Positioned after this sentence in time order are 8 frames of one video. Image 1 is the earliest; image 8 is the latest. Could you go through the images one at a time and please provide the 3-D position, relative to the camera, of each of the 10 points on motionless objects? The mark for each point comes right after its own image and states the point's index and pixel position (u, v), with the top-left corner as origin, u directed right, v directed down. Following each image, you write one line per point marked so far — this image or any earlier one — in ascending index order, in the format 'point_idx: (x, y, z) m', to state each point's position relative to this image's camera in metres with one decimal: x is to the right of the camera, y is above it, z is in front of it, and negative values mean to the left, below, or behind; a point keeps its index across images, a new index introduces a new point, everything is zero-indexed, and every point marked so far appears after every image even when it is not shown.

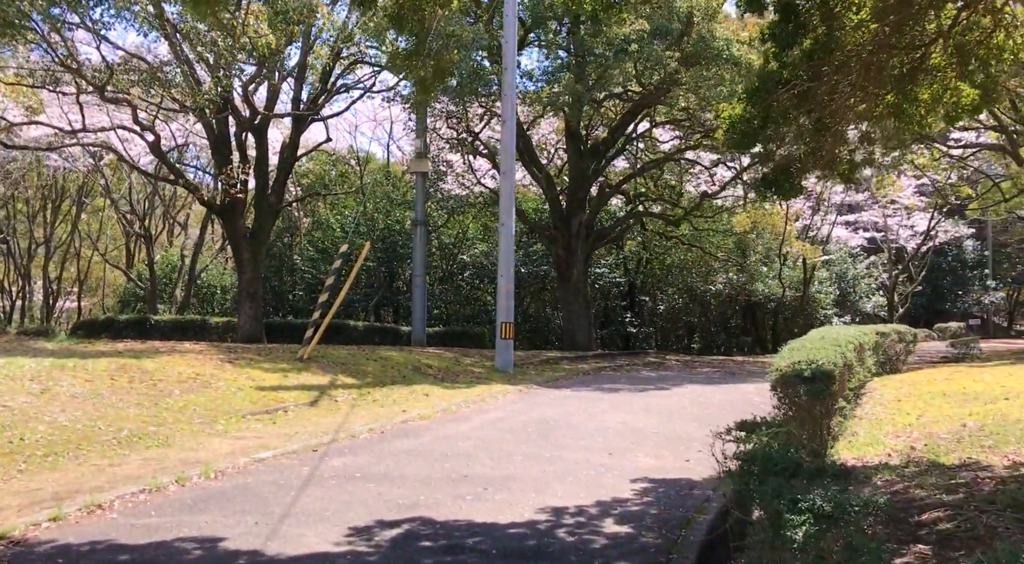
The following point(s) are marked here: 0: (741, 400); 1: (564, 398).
0: (+3.3, -1.7, +13.4) m
1: (+0.7, -1.6, +12.9) m
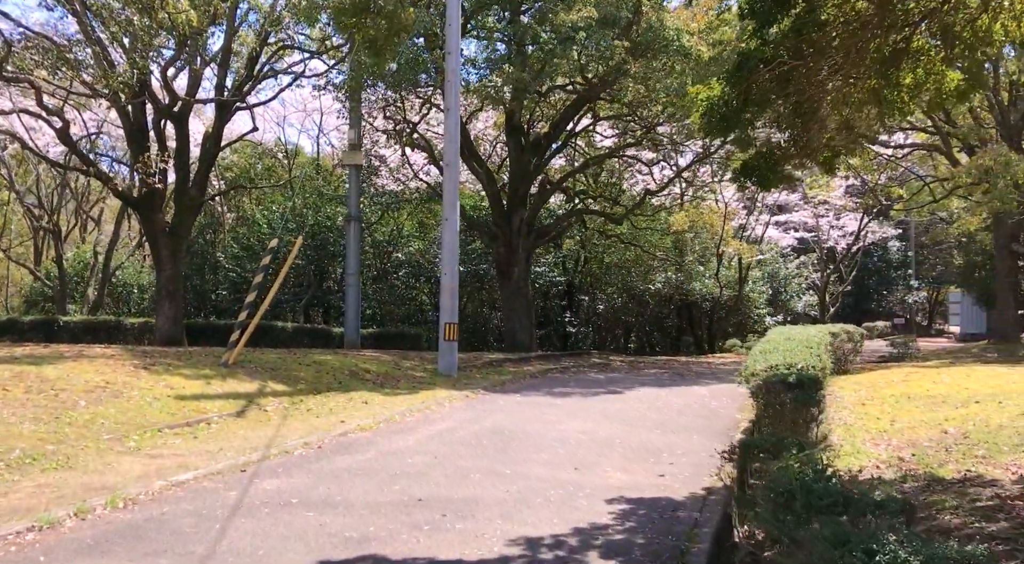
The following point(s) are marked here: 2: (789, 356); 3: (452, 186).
0: (+2.5, -1.7, +12.8) m
1: (0.0, -1.6, +12.1) m
2: (+2.7, -0.7, +9.0) m
3: (-1.0, +1.6, +15.1) m
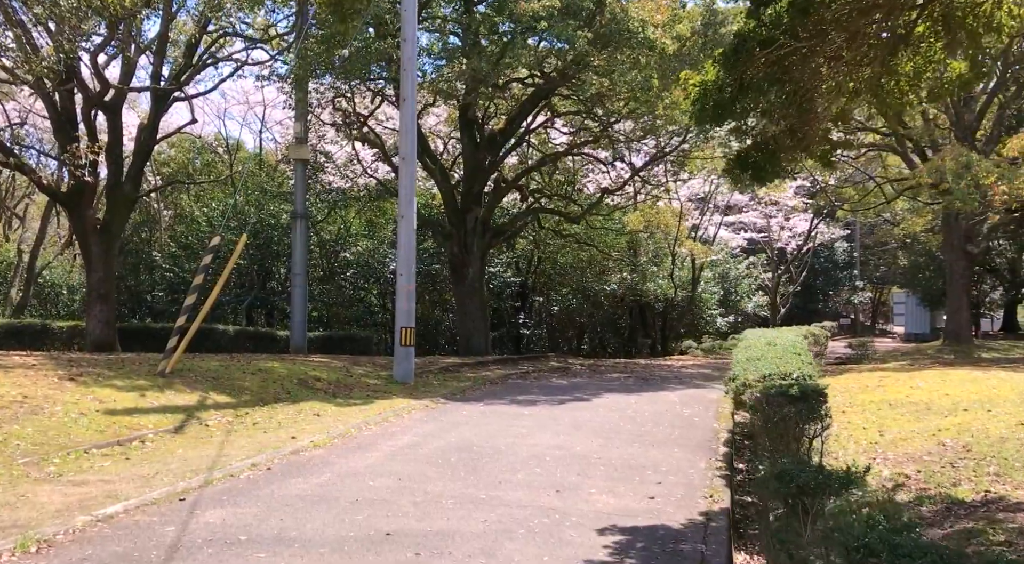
0: (+2.0, -1.7, +12.1) m
1: (-0.4, -1.6, +11.3) m
2: (+2.4, -0.7, +8.3) m
3: (-1.6, +1.5, +14.2) m
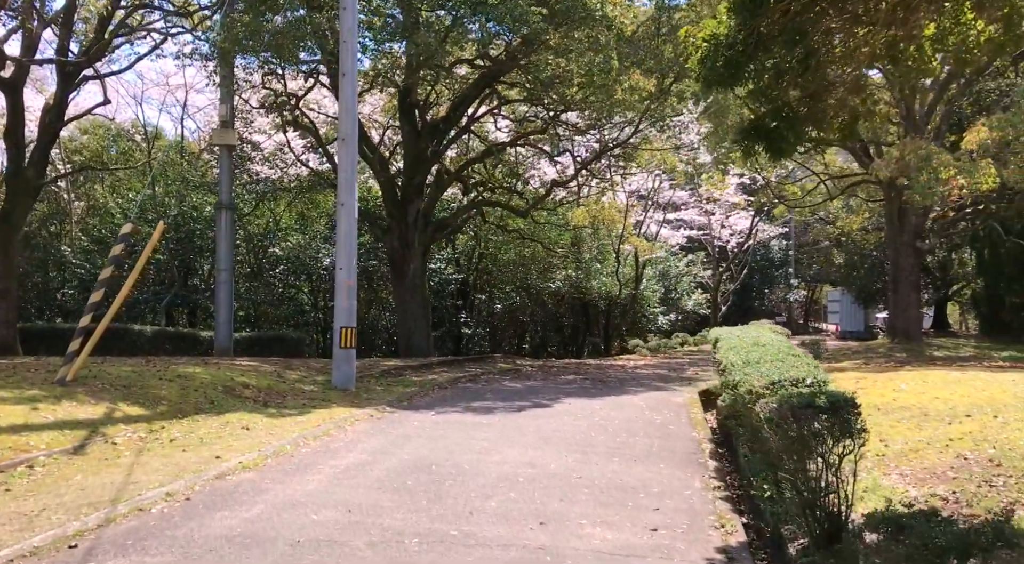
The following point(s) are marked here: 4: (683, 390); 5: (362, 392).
0: (+1.5, -1.6, +11.1) m
1: (-0.9, -1.6, +10.0) m
2: (+2.2, -0.7, +7.3) m
3: (-2.3, +1.6, +12.8) m
4: (+2.7, -1.7, +14.5) m
5: (-2.1, -1.5, +12.9) m
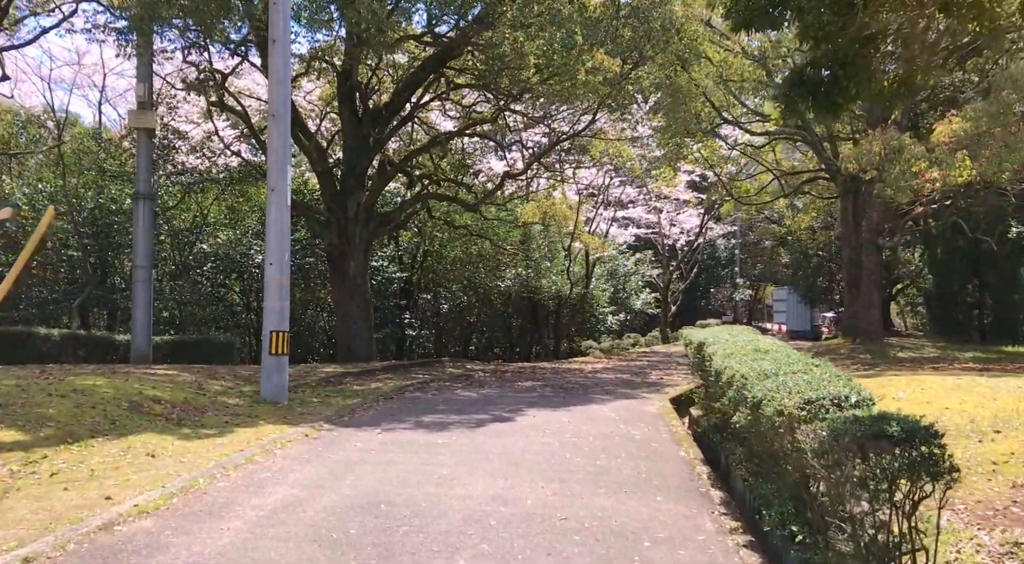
0: (+1.1, -1.6, +9.7) m
1: (-1.3, -1.5, +8.5) m
2: (+2.0, -0.6, +6.0) m
3: (-2.8, +1.6, +11.2) m
4: (+2.0, -1.7, +13.2) m
5: (-2.6, -1.5, +11.3) m
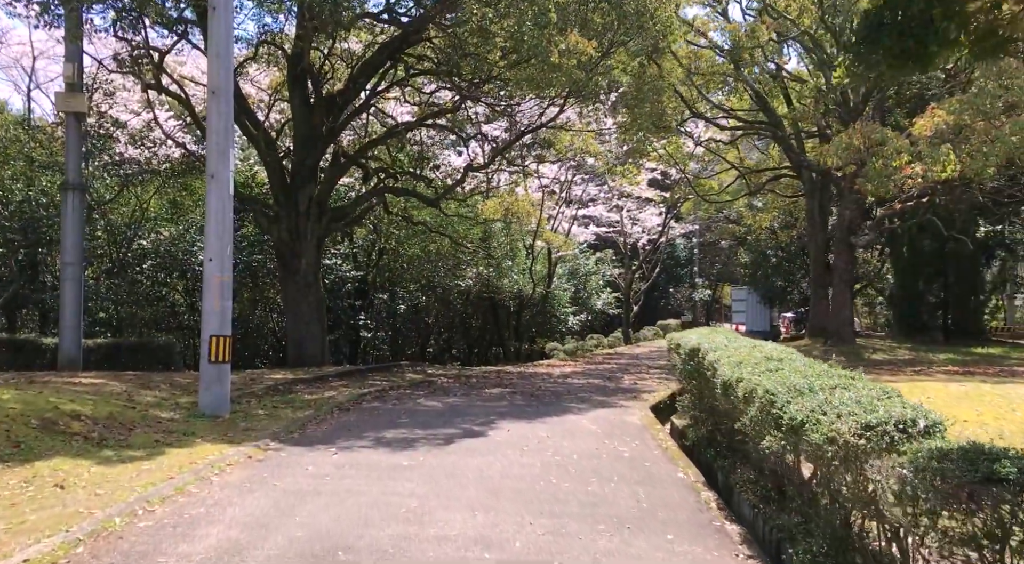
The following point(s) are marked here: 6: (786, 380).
0: (+0.8, -1.6, +8.7) m
1: (-1.5, -1.5, +7.3) m
2: (+1.9, -0.6, +5.0) m
3: (-3.1, +1.7, +10.0) m
4: (+1.6, -1.6, +12.2) m
5: (-3.0, -1.5, +10.1) m
6: (+1.8, -0.6, +5.9) m
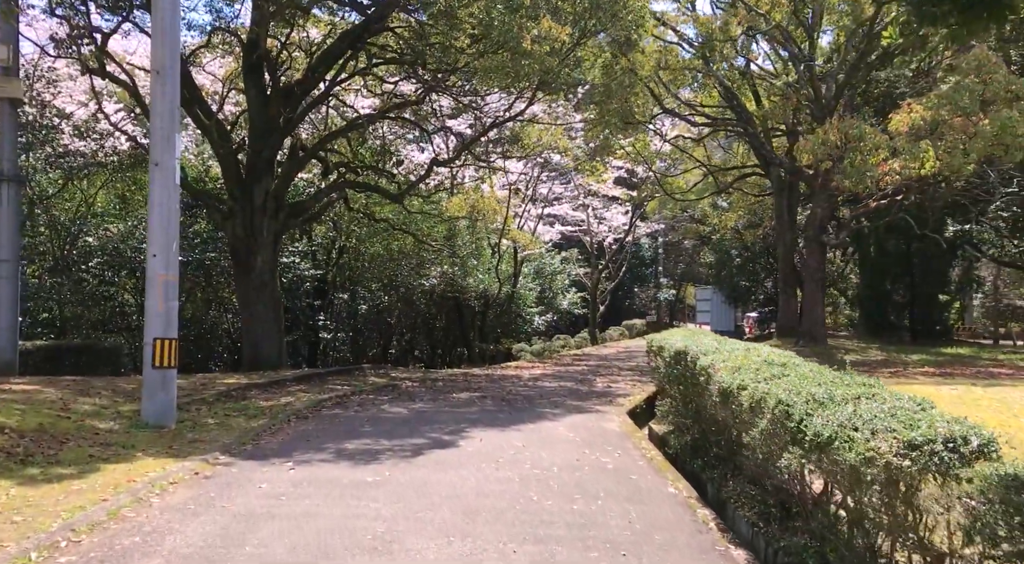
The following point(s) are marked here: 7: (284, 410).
0: (+0.6, -1.5, +8.0) m
1: (-1.6, -1.5, +6.6) m
2: (+1.9, -0.6, +4.4) m
3: (-3.4, +1.7, +9.2) m
4: (+1.2, -1.6, +11.6) m
5: (-3.2, -1.5, +9.2) m
6: (+1.6, -0.6, +5.3) m
7: (-2.6, -1.5, +10.6) m
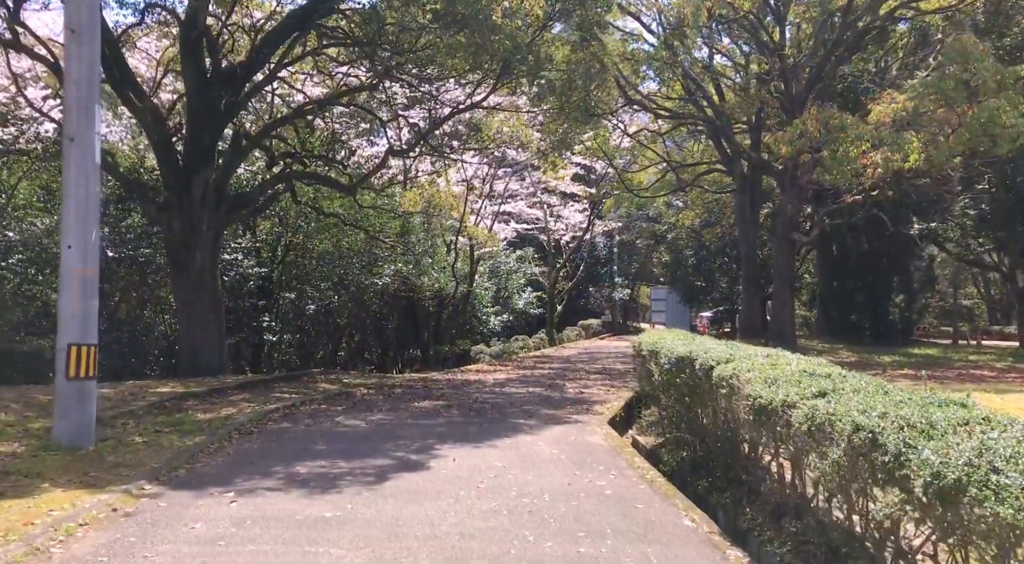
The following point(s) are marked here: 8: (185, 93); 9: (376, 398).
0: (+0.5, -1.5, +6.9) m
1: (-1.7, -1.5, +5.3) m
2: (+1.9, -0.6, +3.3) m
3: (-3.6, +1.7, +7.8) m
4: (+0.9, -1.6, +10.5) m
5: (-3.4, -1.4, +7.9) m
6: (+1.7, -0.6, +4.2) m
7: (-2.9, -1.4, +9.3) m
8: (-5.5, +3.2, +15.7) m
9: (-1.8, -1.6, +12.4) m
